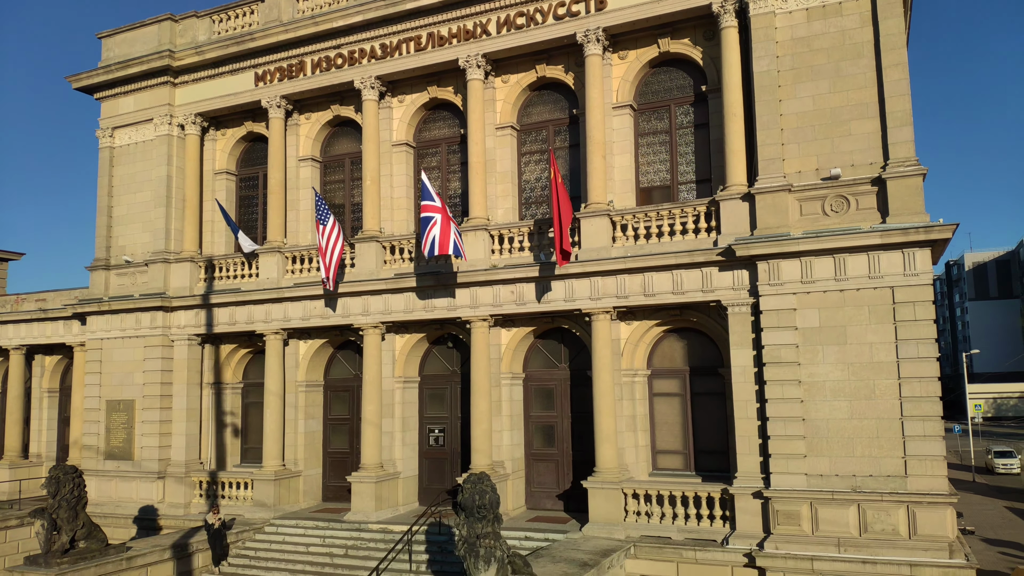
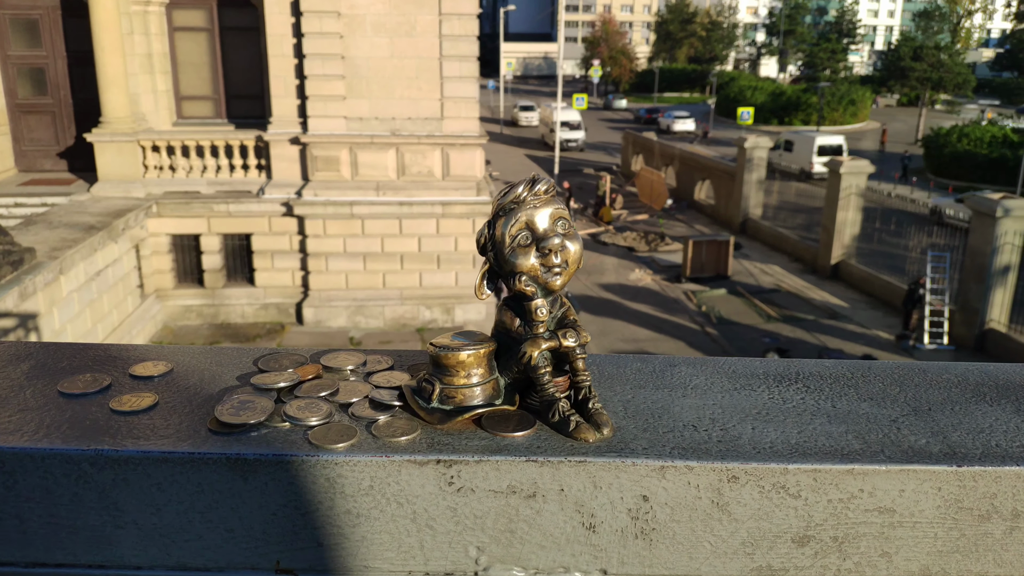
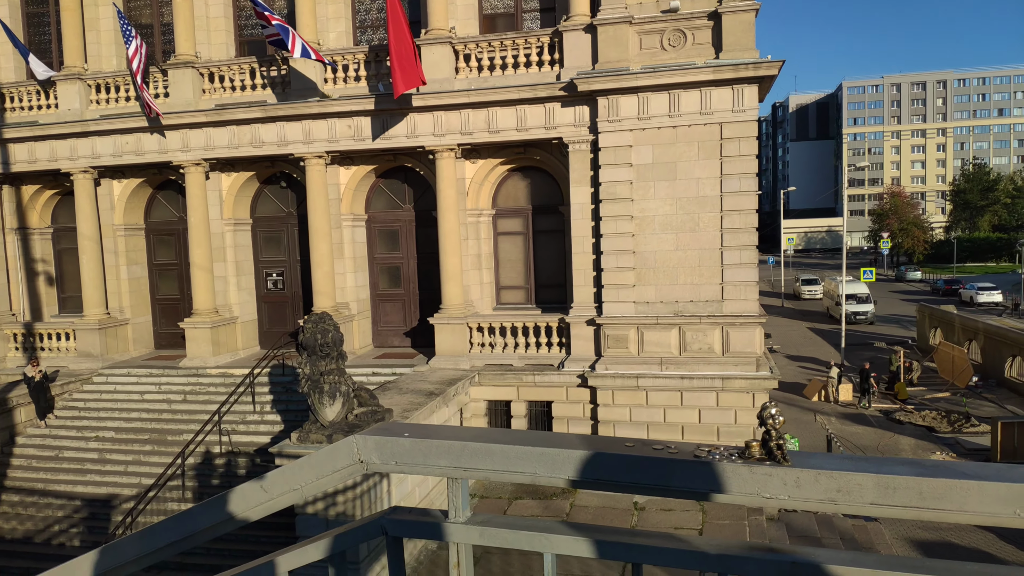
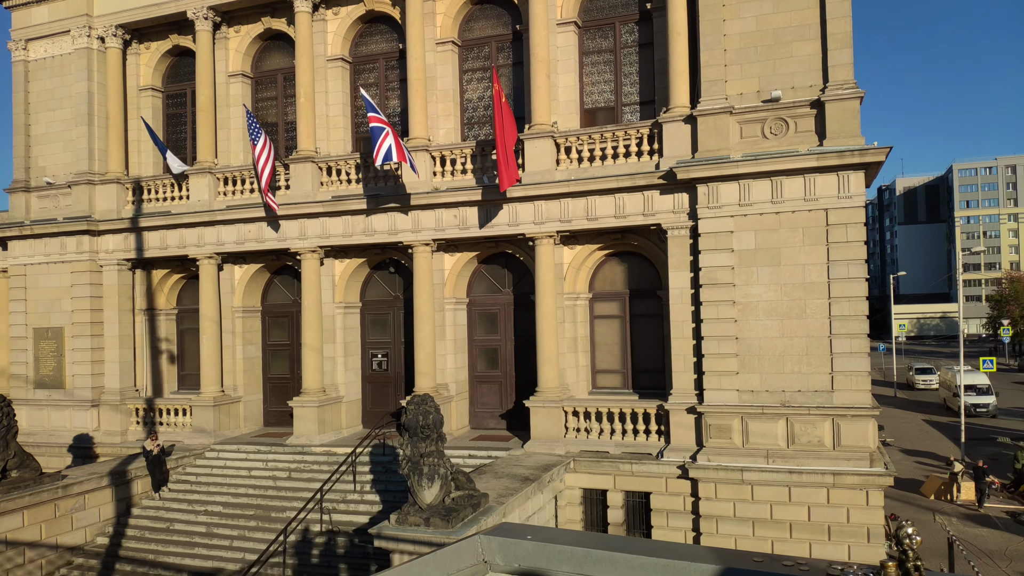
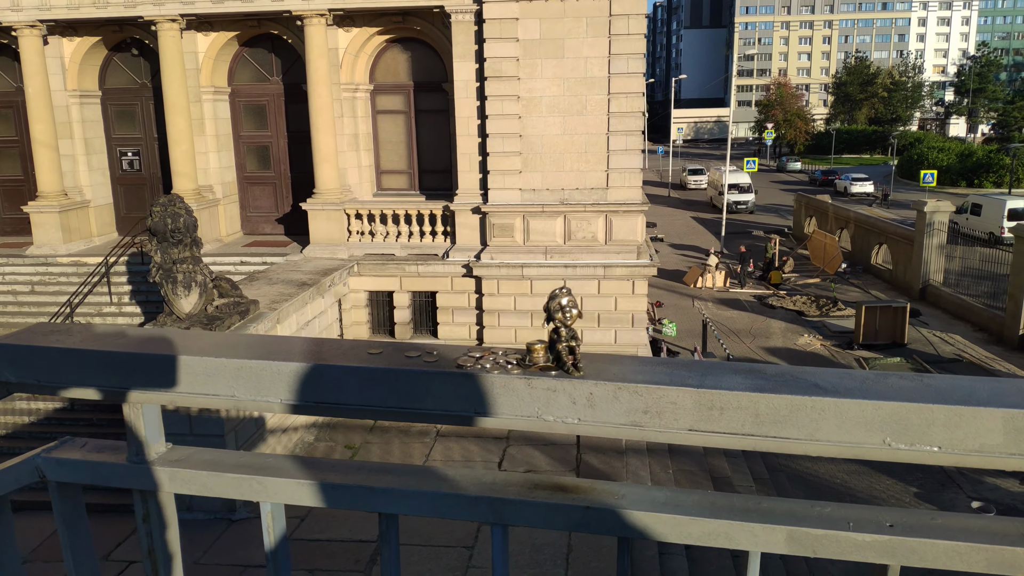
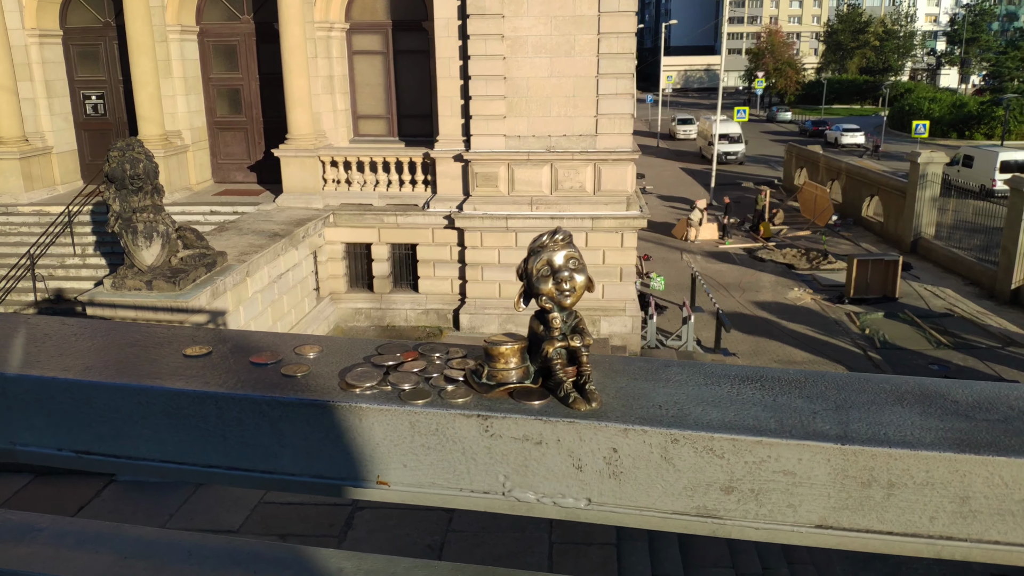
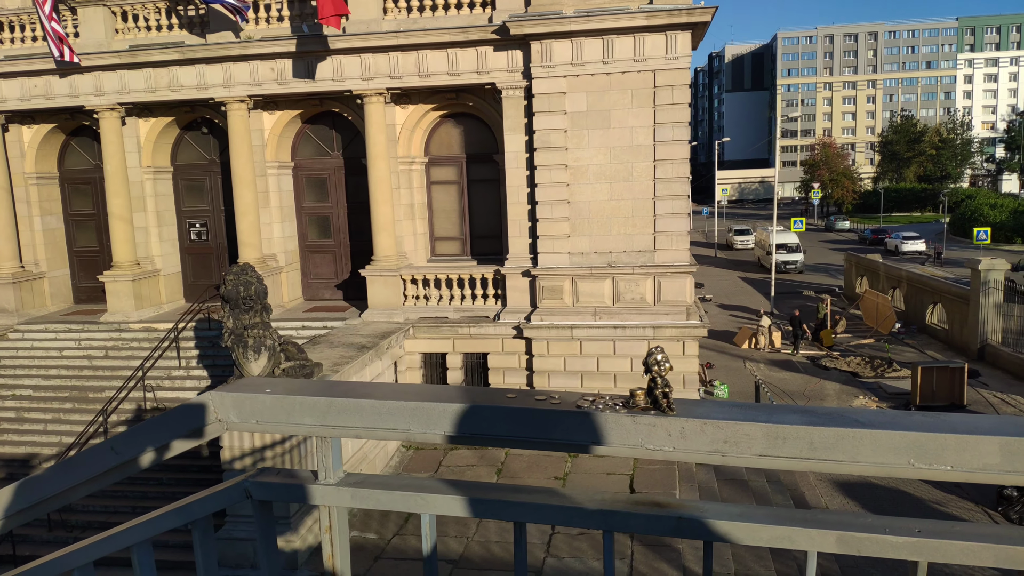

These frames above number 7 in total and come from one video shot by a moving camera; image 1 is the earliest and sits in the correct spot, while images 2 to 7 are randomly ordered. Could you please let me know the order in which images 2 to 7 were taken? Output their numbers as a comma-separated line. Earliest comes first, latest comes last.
4, 3, 7, 5, 6, 2
